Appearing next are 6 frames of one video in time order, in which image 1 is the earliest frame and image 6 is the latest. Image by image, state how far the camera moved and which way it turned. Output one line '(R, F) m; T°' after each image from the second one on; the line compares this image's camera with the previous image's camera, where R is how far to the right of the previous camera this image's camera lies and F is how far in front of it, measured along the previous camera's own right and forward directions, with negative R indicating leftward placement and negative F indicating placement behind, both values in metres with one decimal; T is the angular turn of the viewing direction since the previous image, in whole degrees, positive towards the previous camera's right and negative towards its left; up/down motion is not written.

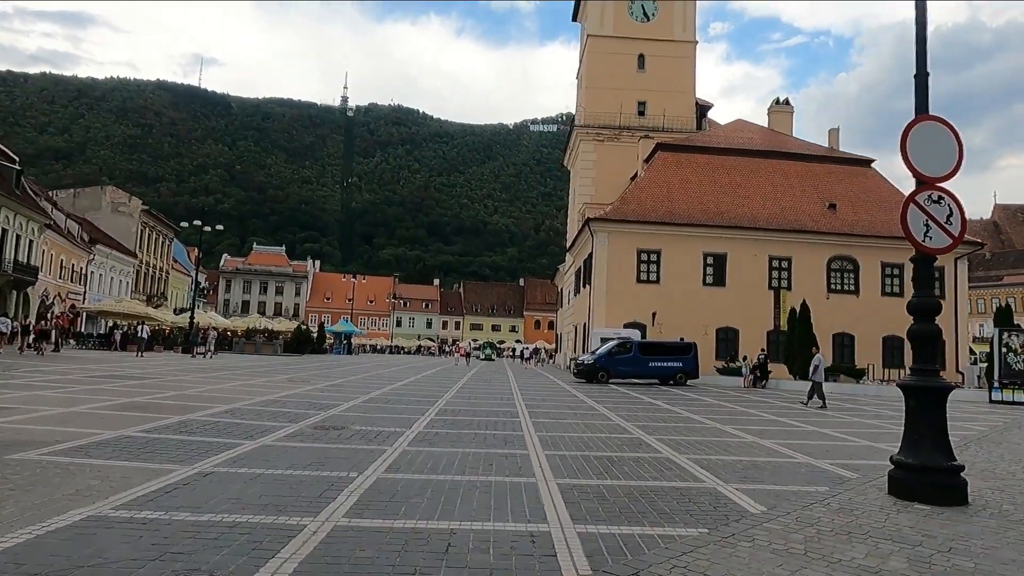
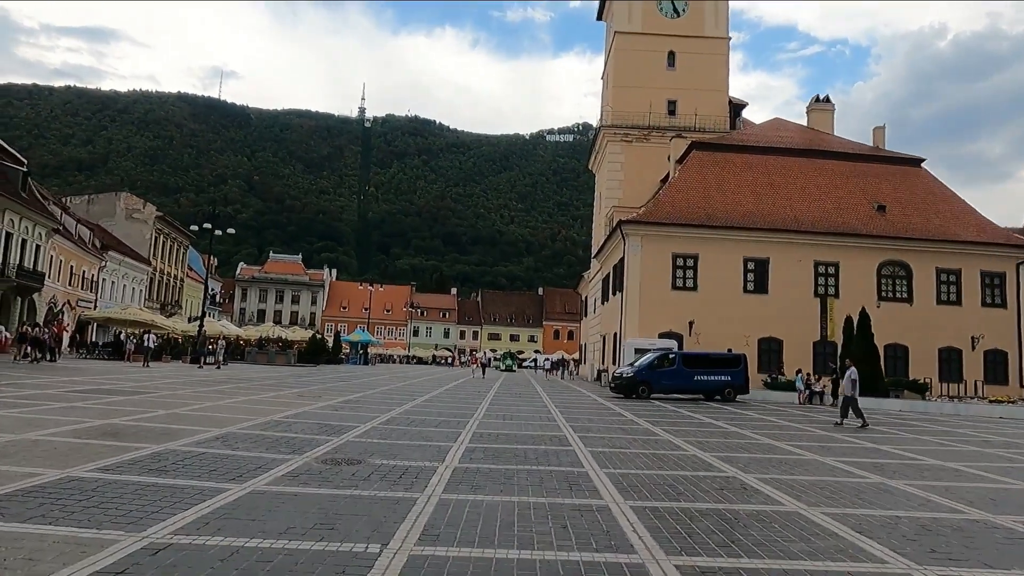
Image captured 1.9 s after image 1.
(-0.6, +2.3) m; -1°
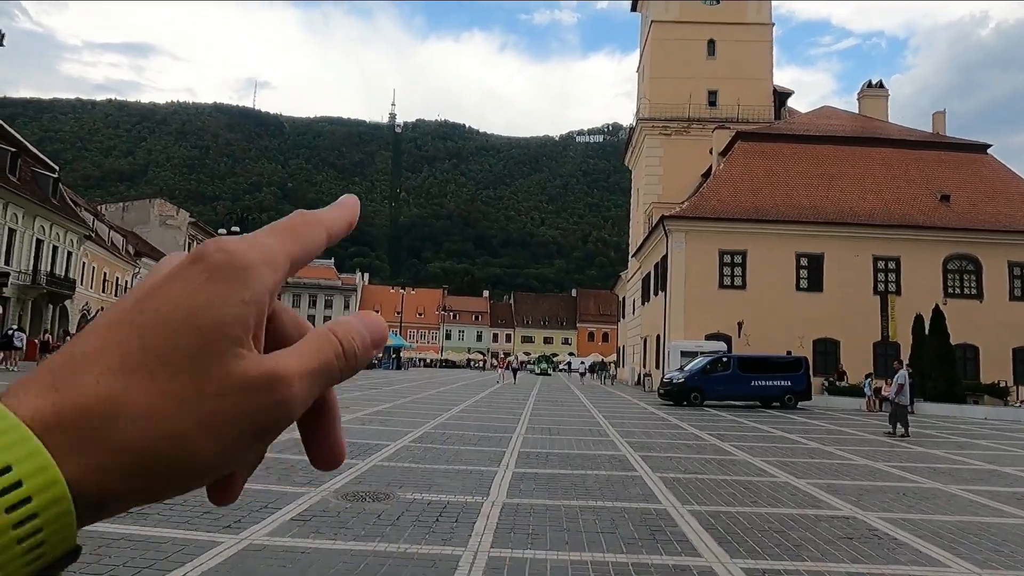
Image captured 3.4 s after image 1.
(-0.3, +1.6) m; -3°
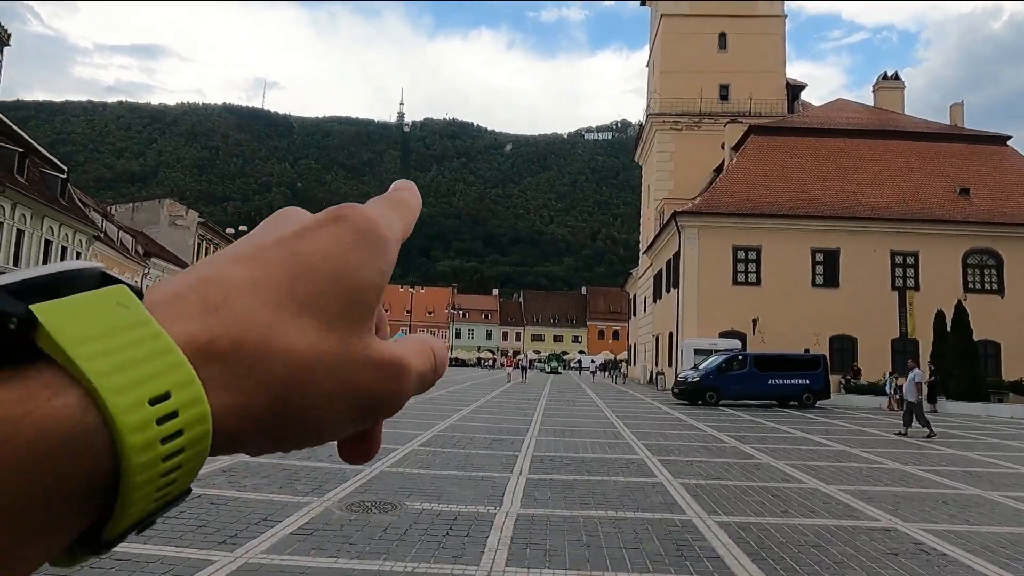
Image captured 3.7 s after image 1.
(0.0, +0.4) m; -1°
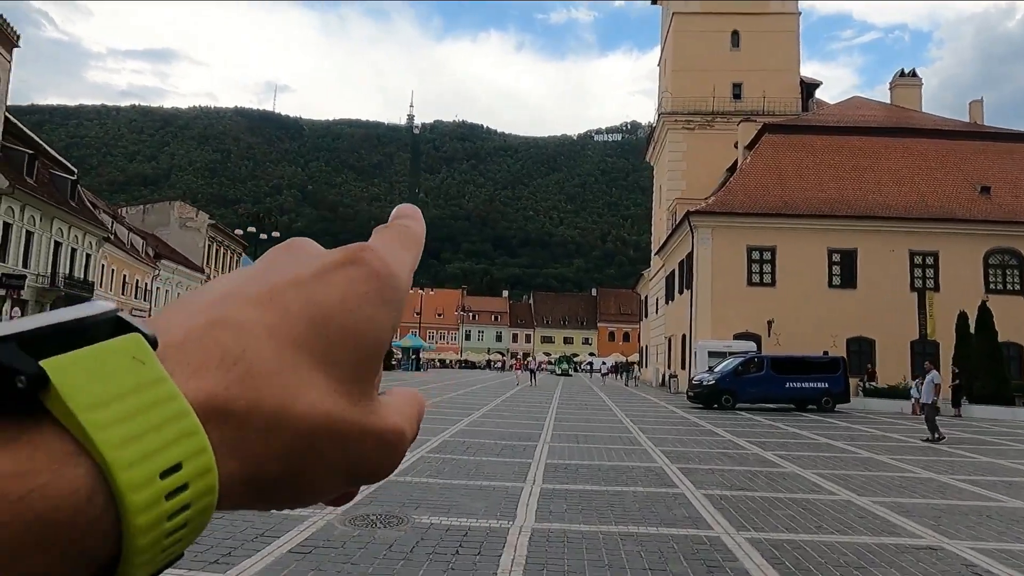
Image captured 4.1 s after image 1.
(0.0, +0.4) m; -1°
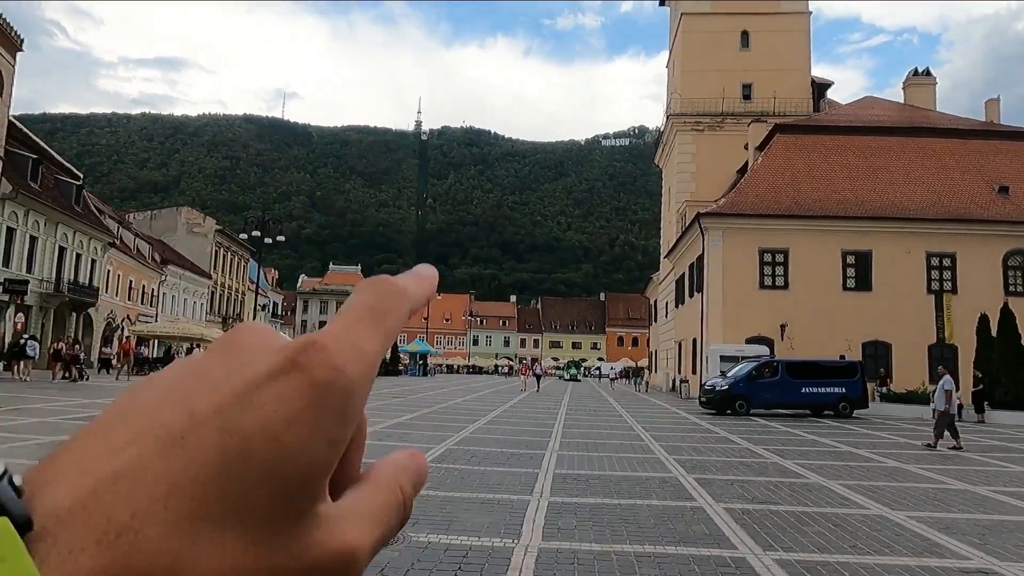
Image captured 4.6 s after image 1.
(0.0, +0.5) m; -1°
